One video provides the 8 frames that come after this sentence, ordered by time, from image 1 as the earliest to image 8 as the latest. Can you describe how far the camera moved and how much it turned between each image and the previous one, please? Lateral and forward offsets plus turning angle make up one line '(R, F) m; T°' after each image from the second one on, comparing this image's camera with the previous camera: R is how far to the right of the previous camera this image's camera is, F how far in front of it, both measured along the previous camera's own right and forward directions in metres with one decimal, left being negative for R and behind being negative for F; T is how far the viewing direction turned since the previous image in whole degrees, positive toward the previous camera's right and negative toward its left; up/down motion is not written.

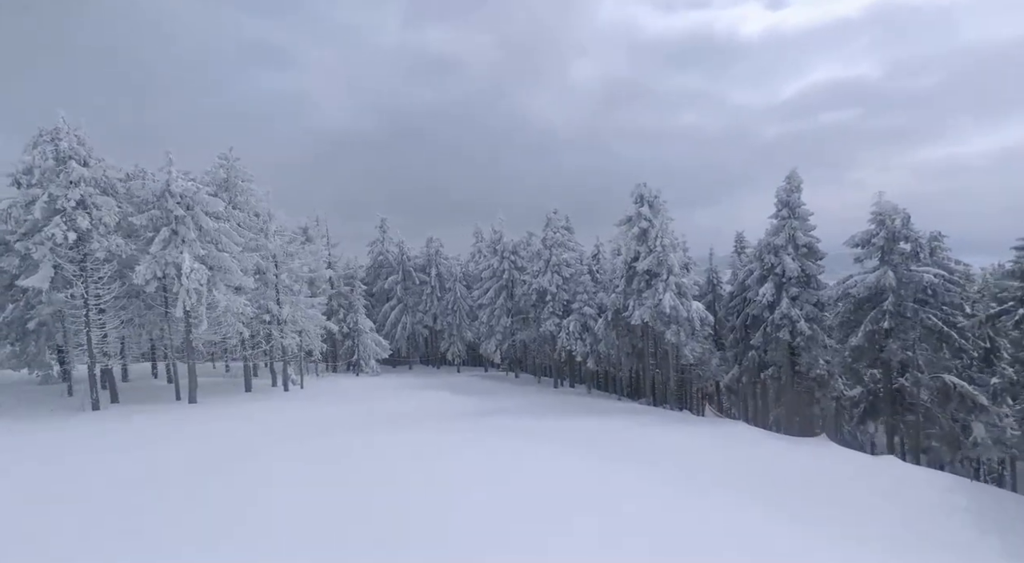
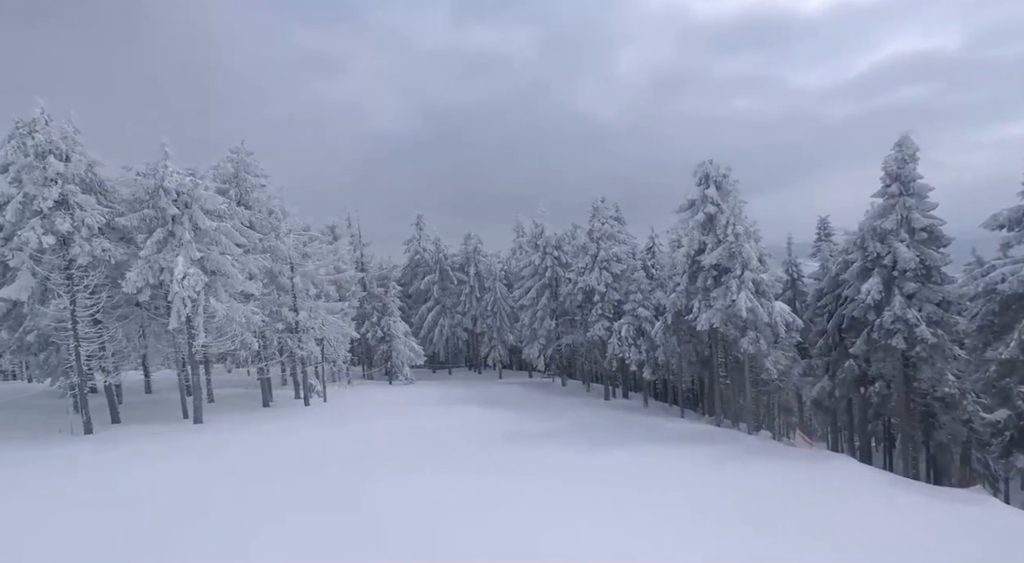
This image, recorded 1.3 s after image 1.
(+0.5, +5.0) m; -5°
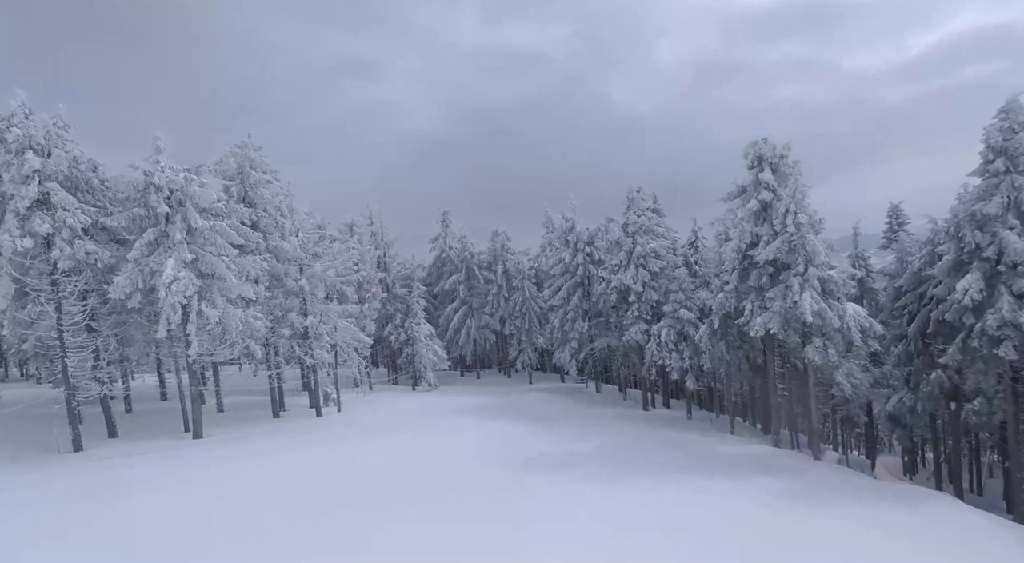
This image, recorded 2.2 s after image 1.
(+0.5, +3.3) m; -3°
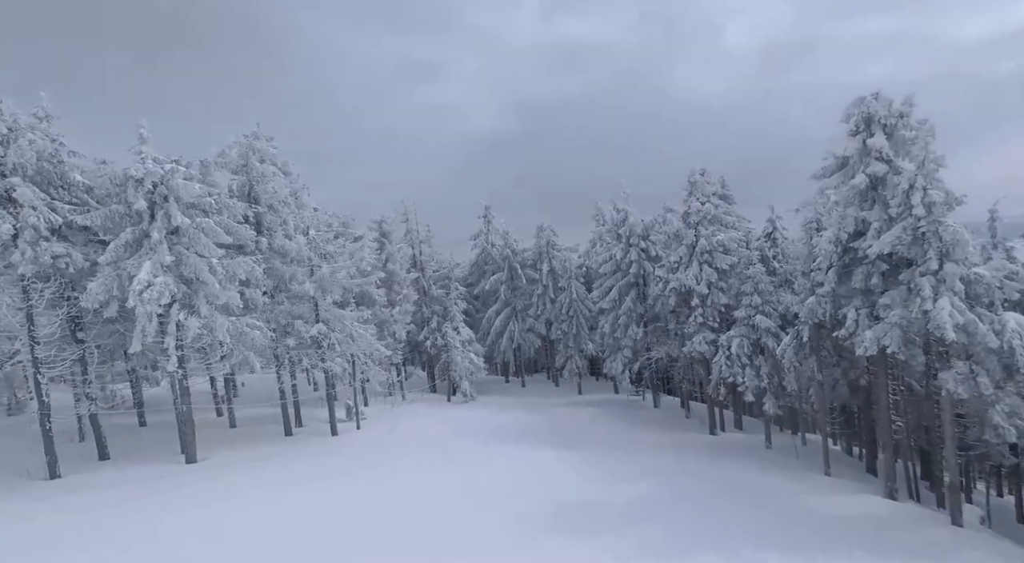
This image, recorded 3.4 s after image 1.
(+0.8, +4.9) m; -5°
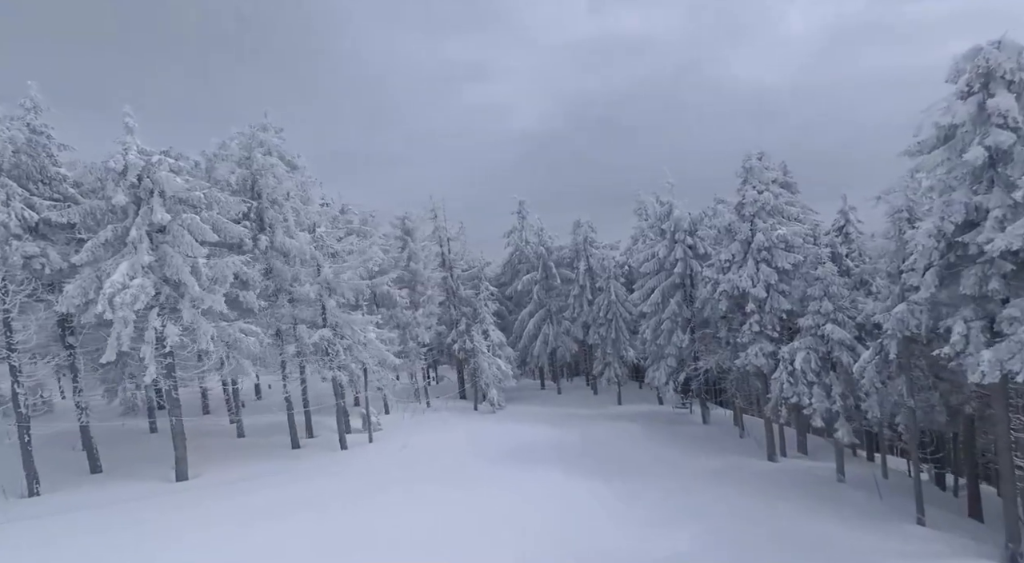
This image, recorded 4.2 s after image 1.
(+0.7, +3.3) m; -4°
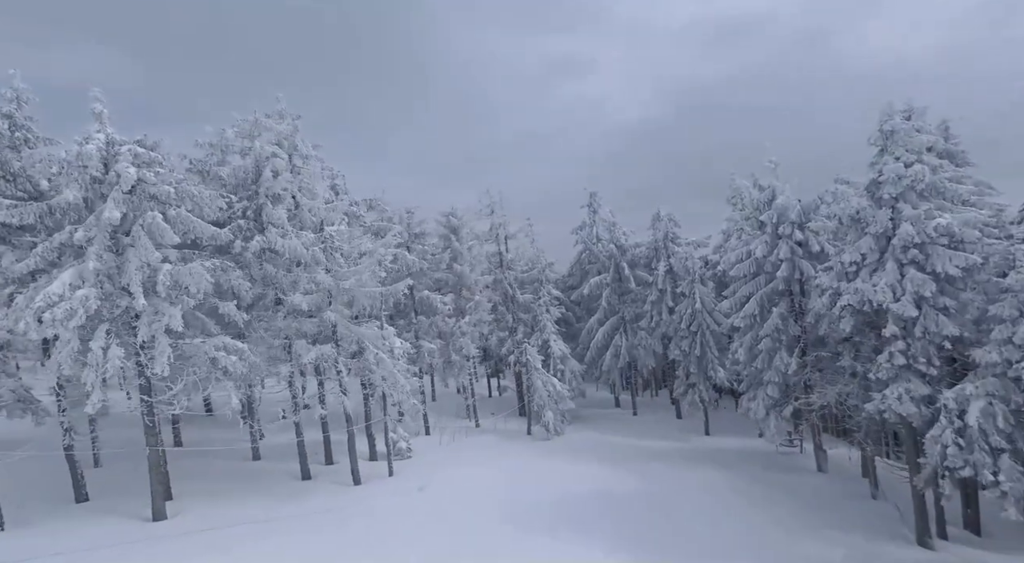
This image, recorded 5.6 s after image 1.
(+1.4, +5.8) m; -8°
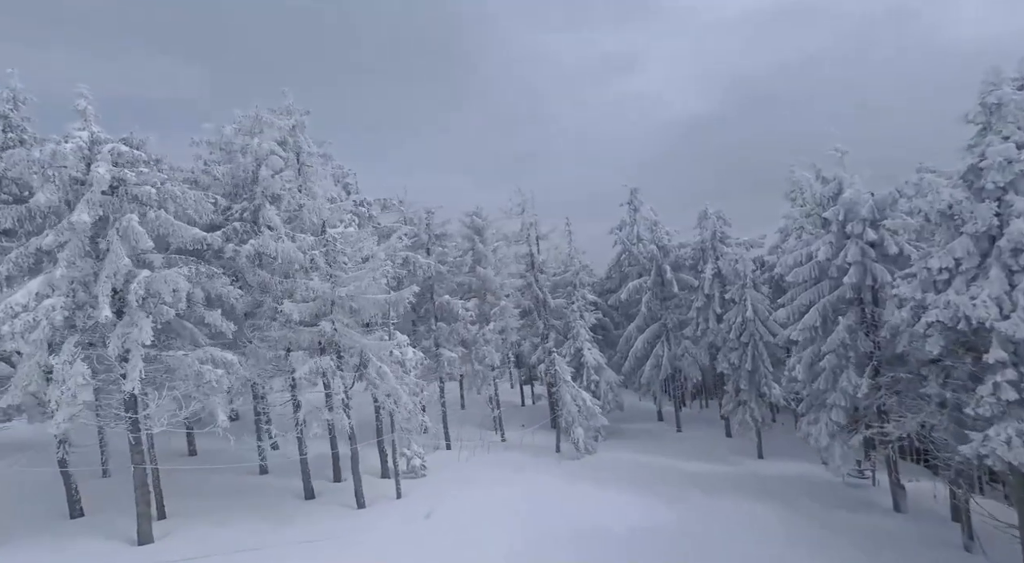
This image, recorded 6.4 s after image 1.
(+0.9, +2.7) m; -4°
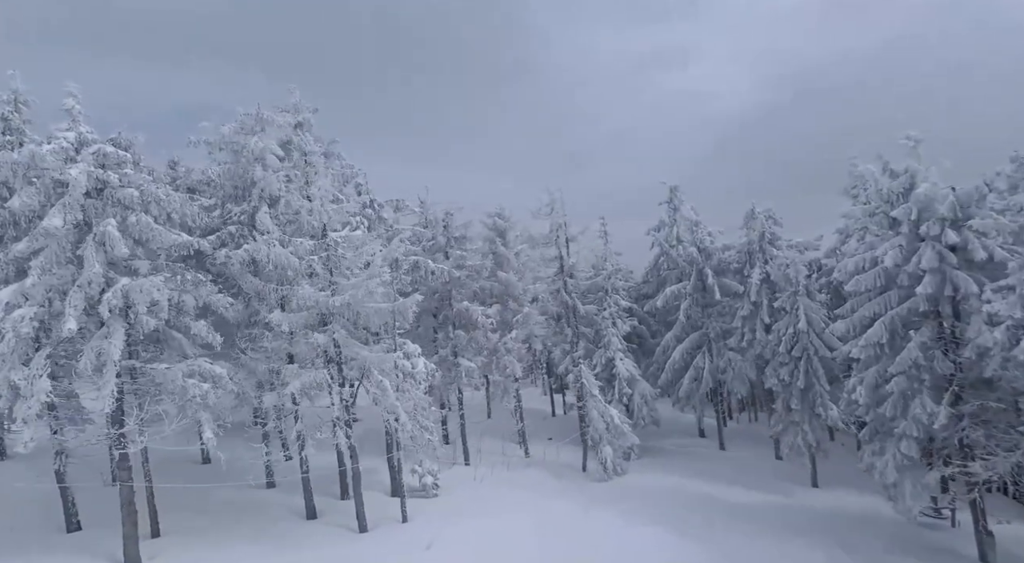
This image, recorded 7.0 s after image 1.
(+0.8, +2.3) m; -4°
